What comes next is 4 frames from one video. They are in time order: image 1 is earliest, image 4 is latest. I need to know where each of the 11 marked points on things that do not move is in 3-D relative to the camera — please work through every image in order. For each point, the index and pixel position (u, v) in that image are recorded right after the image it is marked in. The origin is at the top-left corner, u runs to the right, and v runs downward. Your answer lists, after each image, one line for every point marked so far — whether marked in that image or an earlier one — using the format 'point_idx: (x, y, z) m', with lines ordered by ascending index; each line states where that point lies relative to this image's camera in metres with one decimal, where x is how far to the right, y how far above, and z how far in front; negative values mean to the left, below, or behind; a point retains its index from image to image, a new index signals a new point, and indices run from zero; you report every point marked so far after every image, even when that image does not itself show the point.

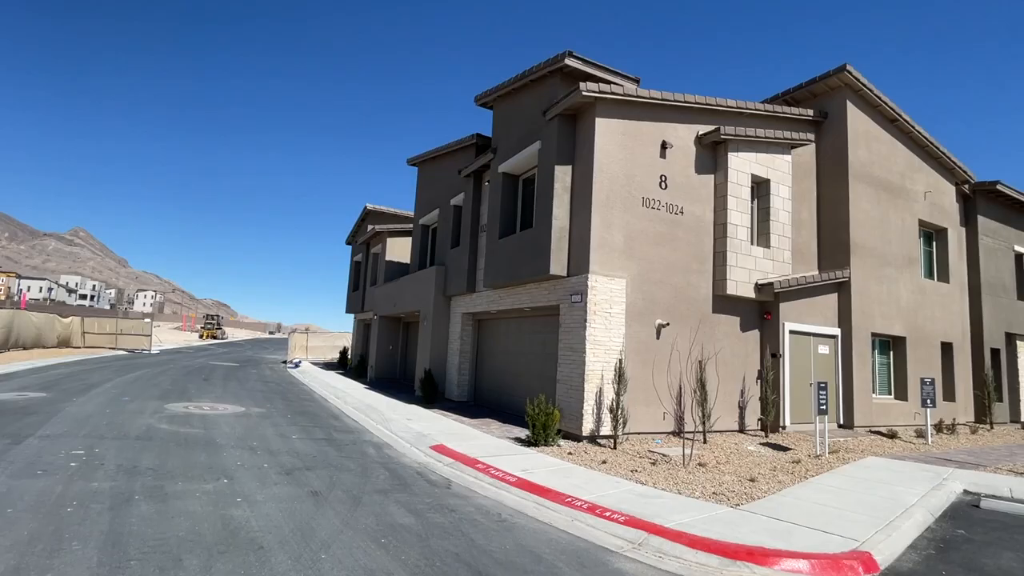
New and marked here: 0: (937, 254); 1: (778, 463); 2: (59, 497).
0: (+12.3, +1.0, +16.3) m
1: (+4.6, -3.0, +9.8) m
2: (-4.3, -2.0, +5.4) m
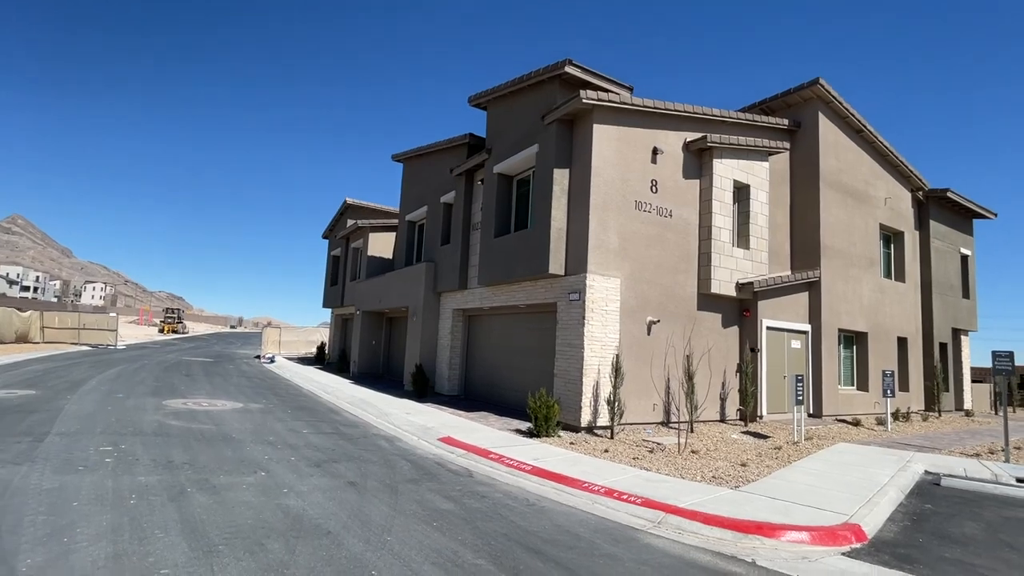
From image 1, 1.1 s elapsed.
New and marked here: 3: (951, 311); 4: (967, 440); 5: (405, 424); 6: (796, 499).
0: (+11.9, +1.0, +17.5) m
1: (+4.7, -3.0, +10.6) m
2: (-4.0, -2.0, +5.6) m
3: (+14.8, -0.8, +18.9) m
4: (+10.6, -3.5, +13.1) m
5: (-2.2, -2.8, +11.6) m
6: (+3.7, -2.7, +7.3) m
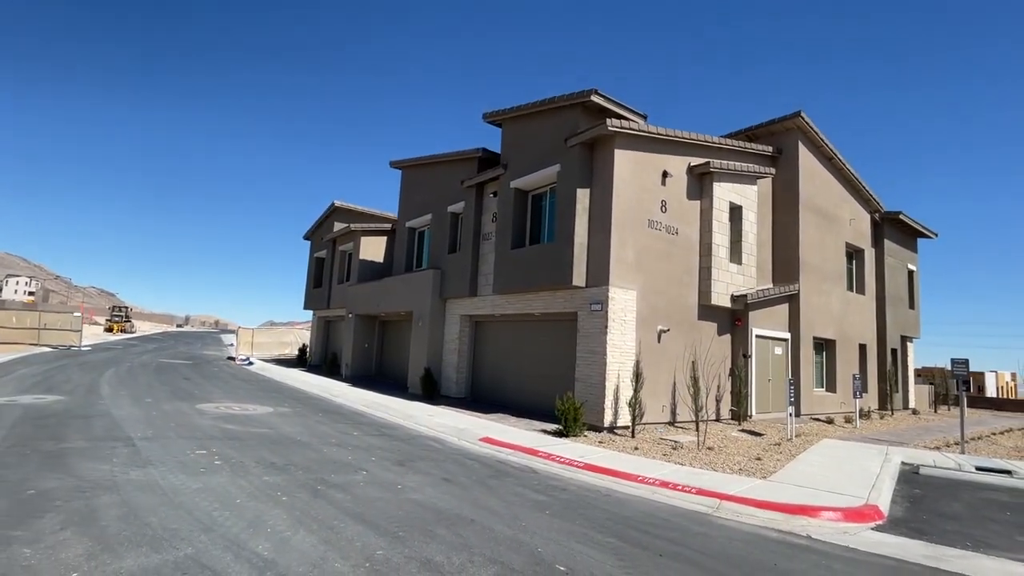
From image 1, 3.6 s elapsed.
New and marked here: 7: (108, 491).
0: (+11.9, +0.6, +19.6) m
1: (+5.3, -3.3, +11.9) m
2: (-2.8, -2.2, +6.2) m
3: (+14.6, -1.2, +21.2) m
4: (+10.9, -3.9, +15.0) m
5: (-1.7, -3.0, +12.3) m
6: (+4.6, -3.0, +8.6) m
7: (-4.0, -2.0, +5.6) m
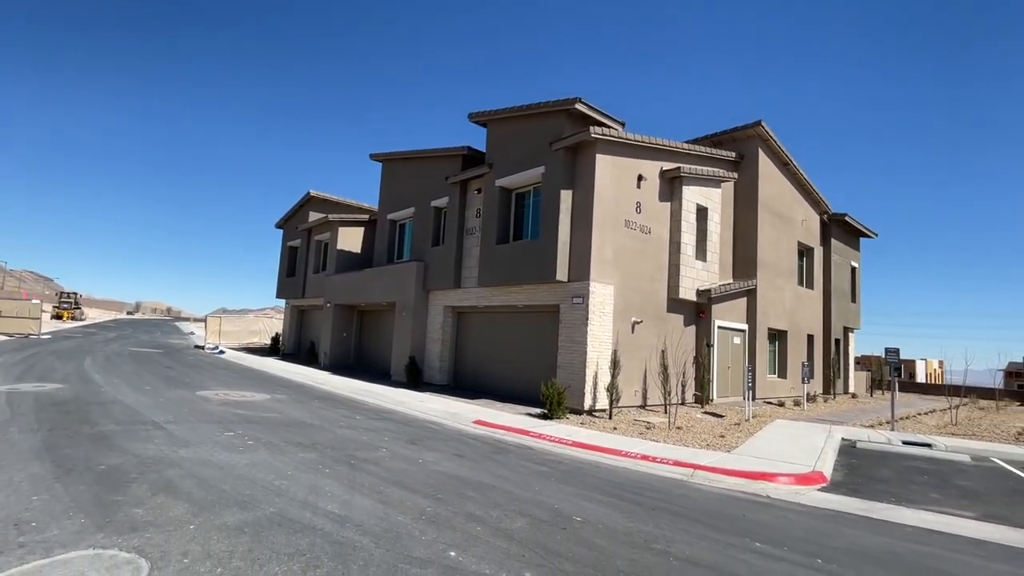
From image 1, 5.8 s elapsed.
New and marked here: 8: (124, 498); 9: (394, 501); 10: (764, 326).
0: (+11.1, +0.8, +21.3) m
1: (+5.0, -3.2, +13.3) m
2: (-2.6, -2.2, +7.0) m
3: (+13.6, -1.0, +23.2) m
4: (+10.4, -3.8, +16.8) m
5: (-2.0, -2.8, +13.2) m
6: (+4.6, -3.0, +9.9) m
7: (-3.8, -2.0, +6.3) m
8: (-3.5, -1.9, +5.0) m
9: (-1.2, -2.1, +5.6) m
10: (+8.0, -1.2, +17.9) m
